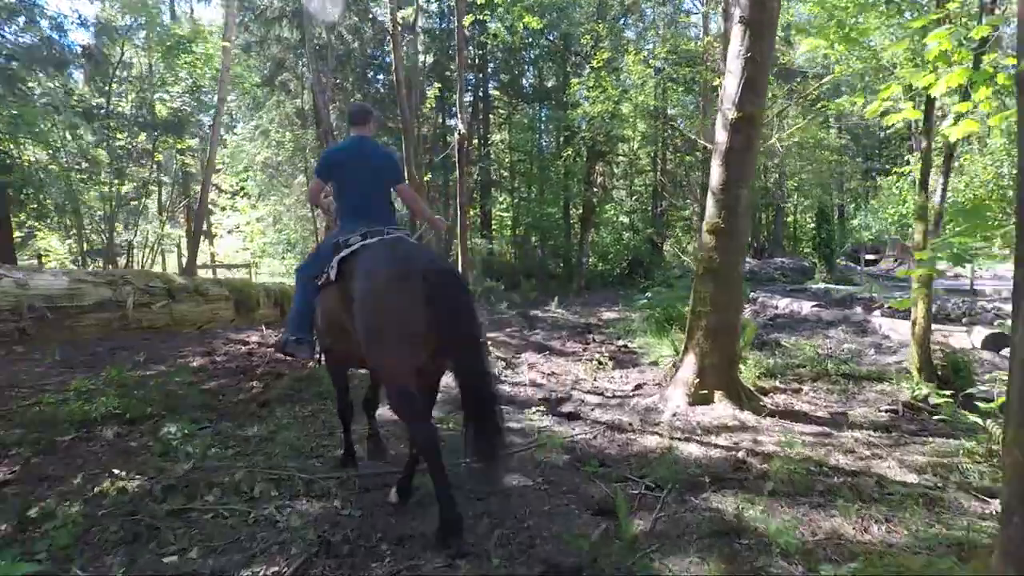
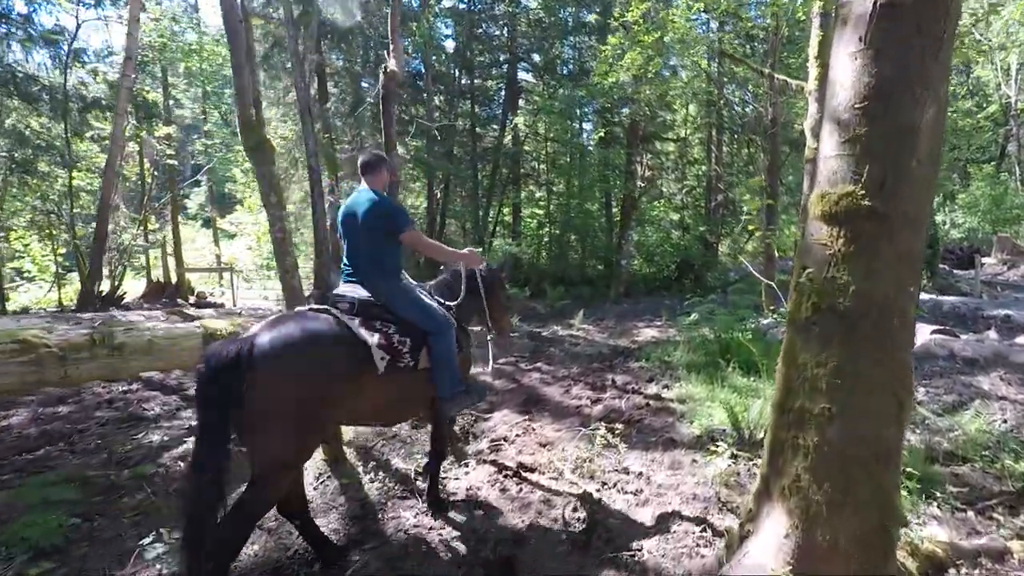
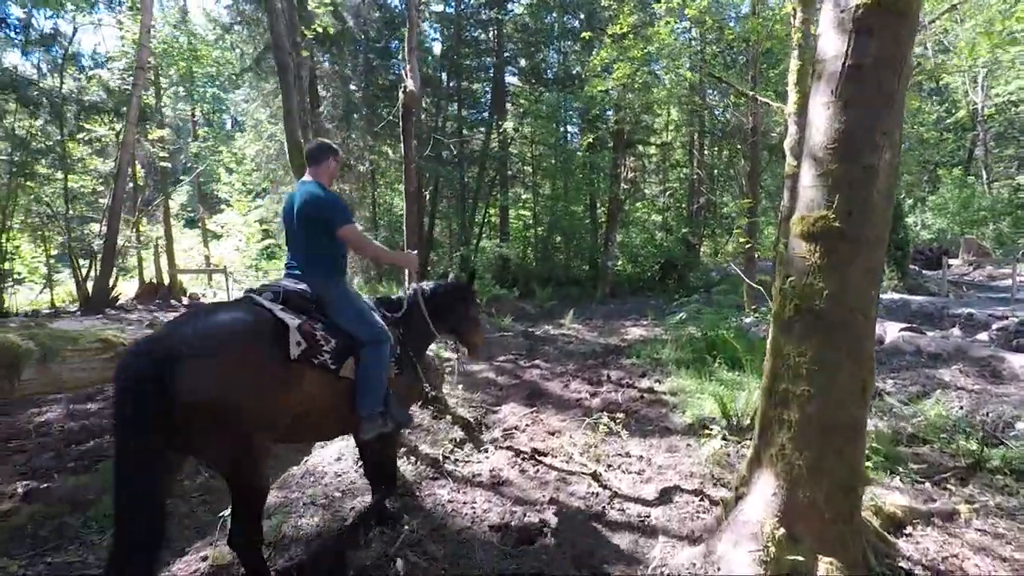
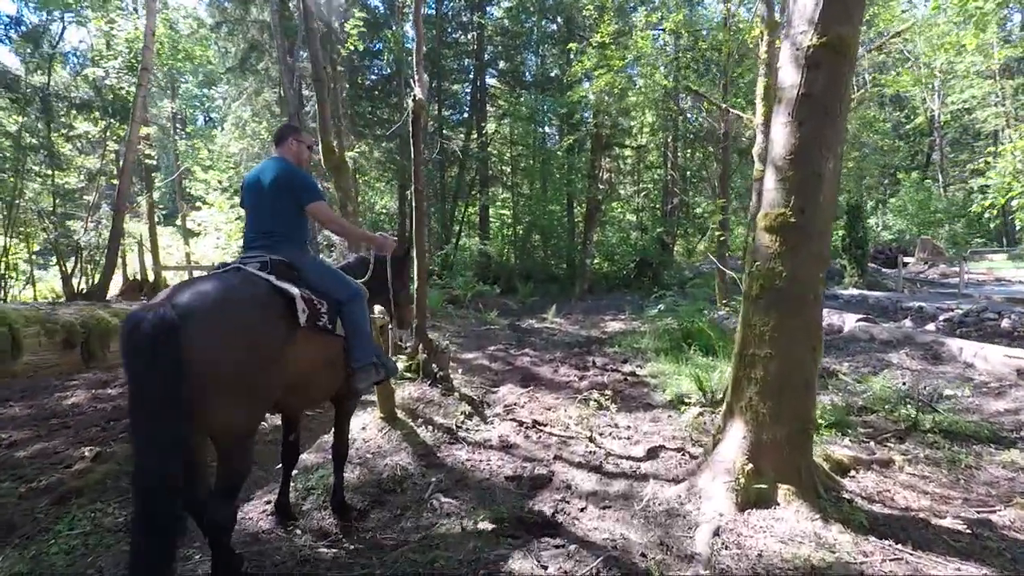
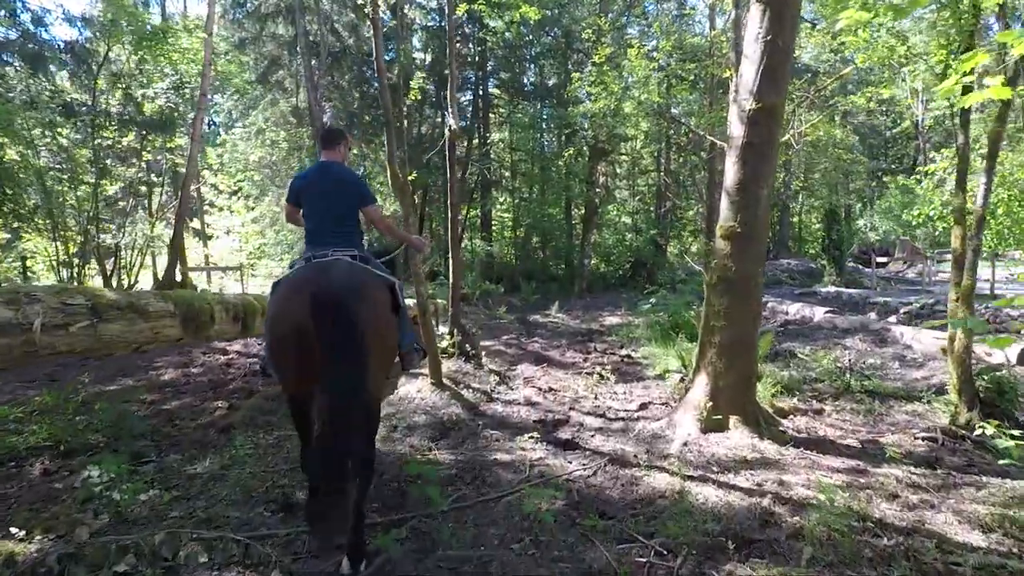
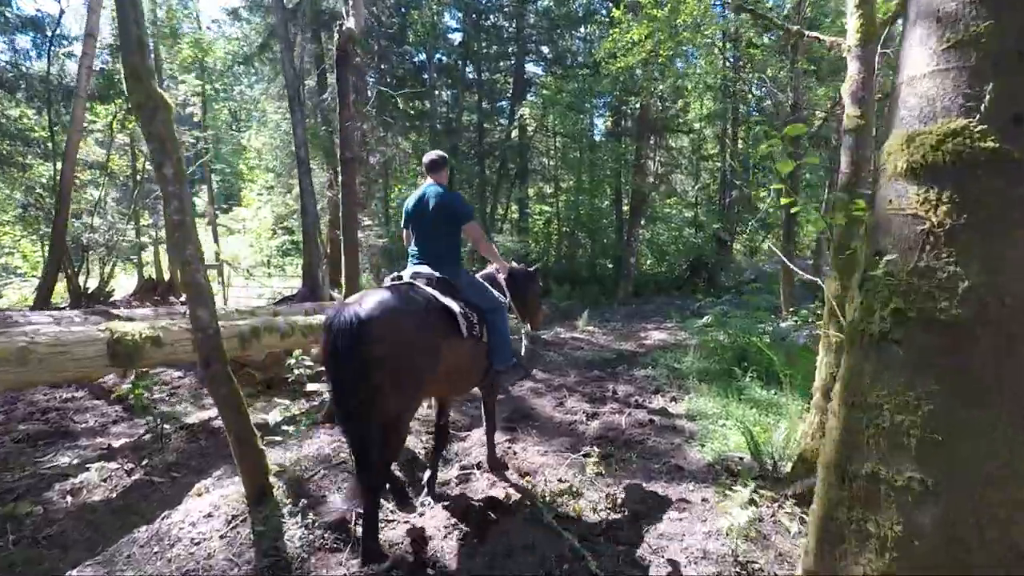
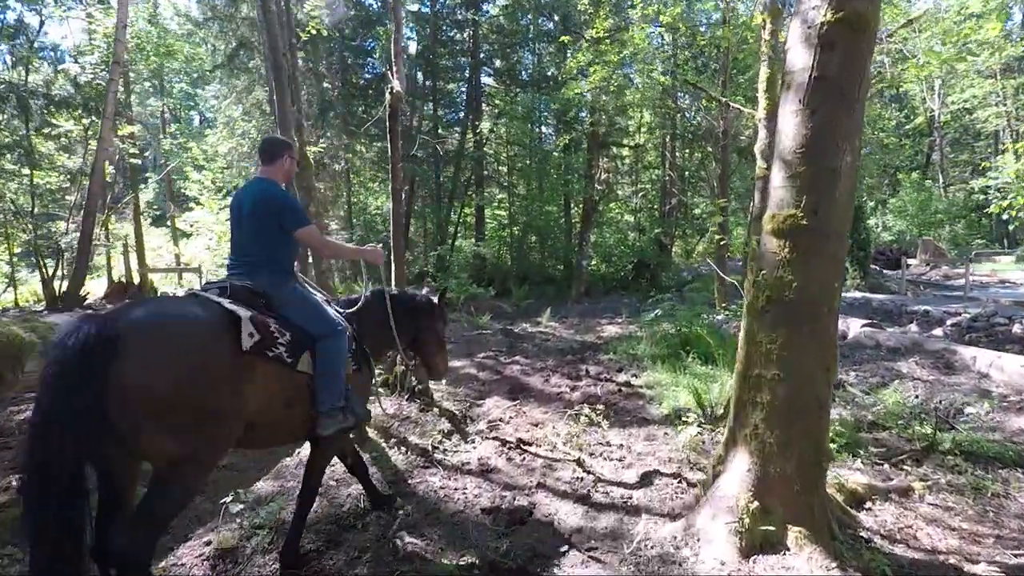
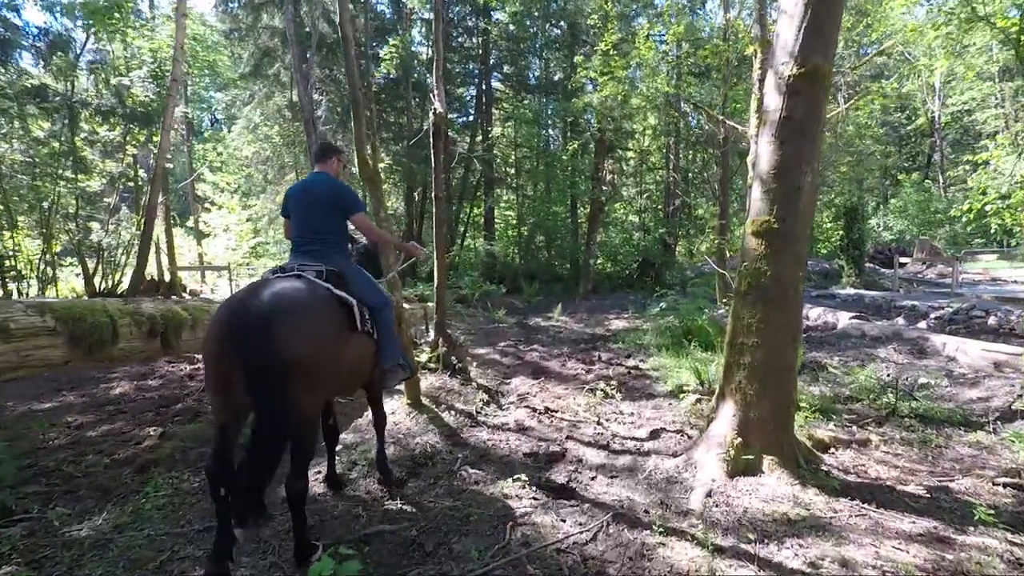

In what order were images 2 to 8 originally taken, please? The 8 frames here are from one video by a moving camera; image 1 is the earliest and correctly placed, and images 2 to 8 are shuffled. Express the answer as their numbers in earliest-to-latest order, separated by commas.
5, 8, 4, 7, 3, 2, 6
